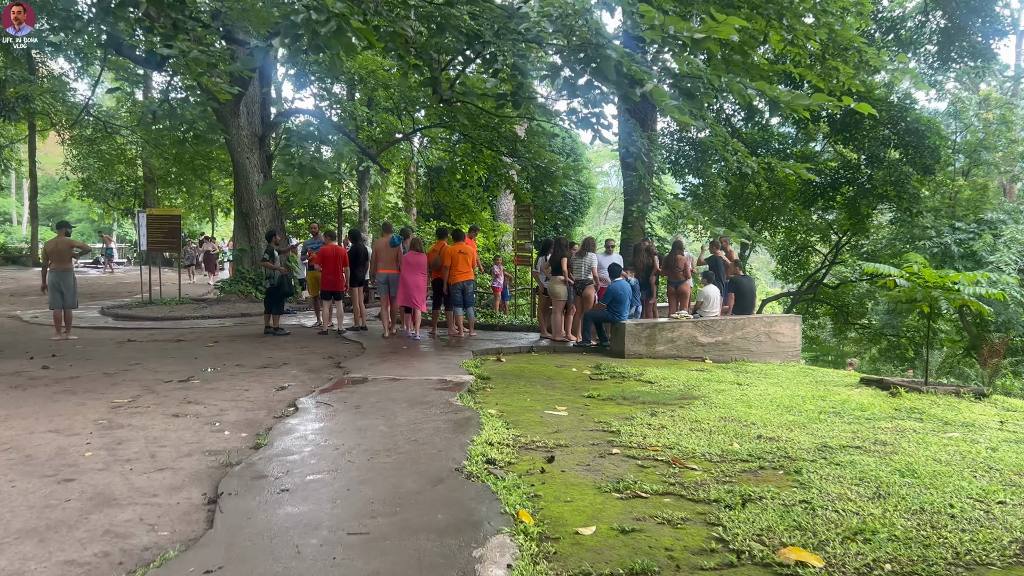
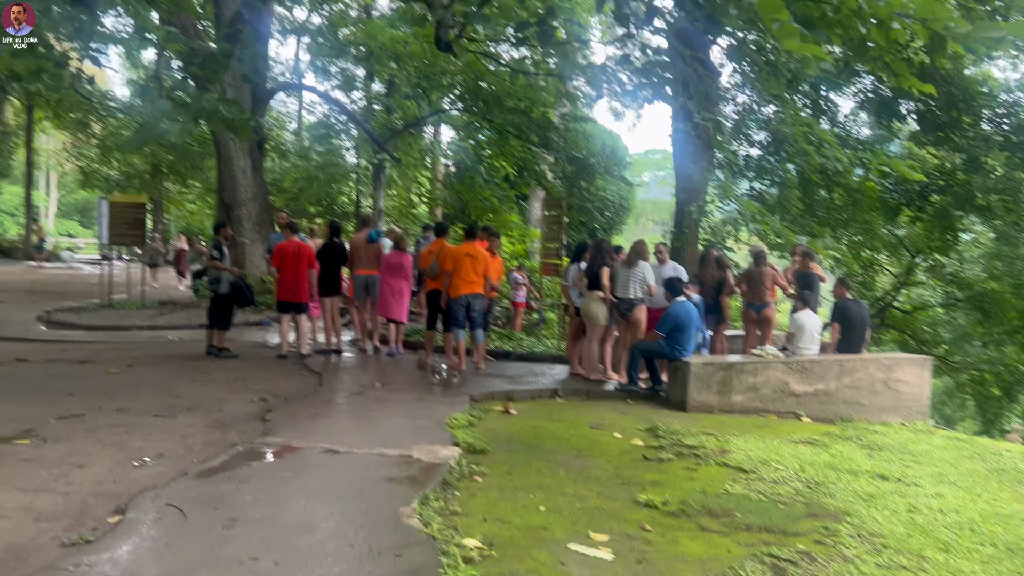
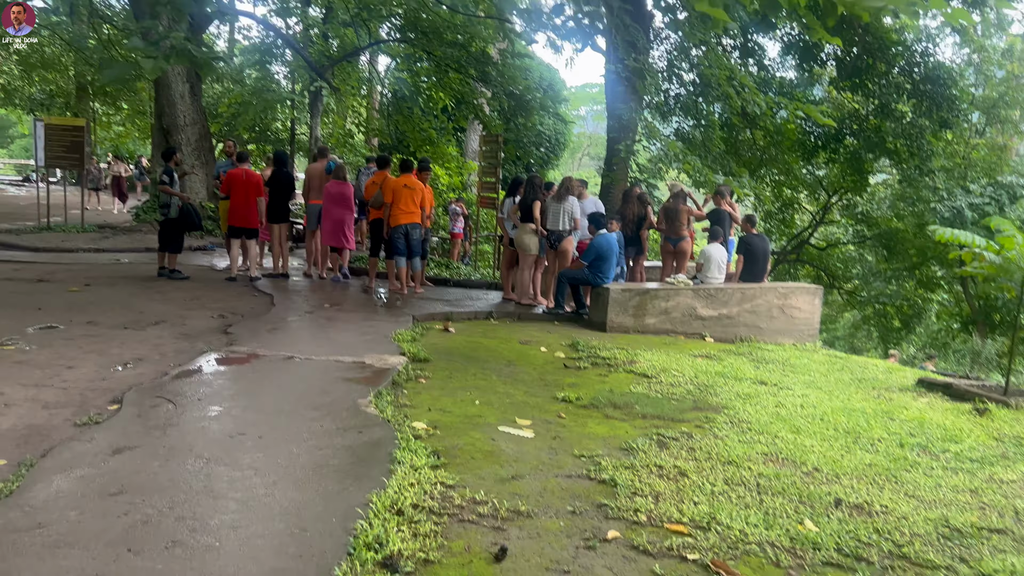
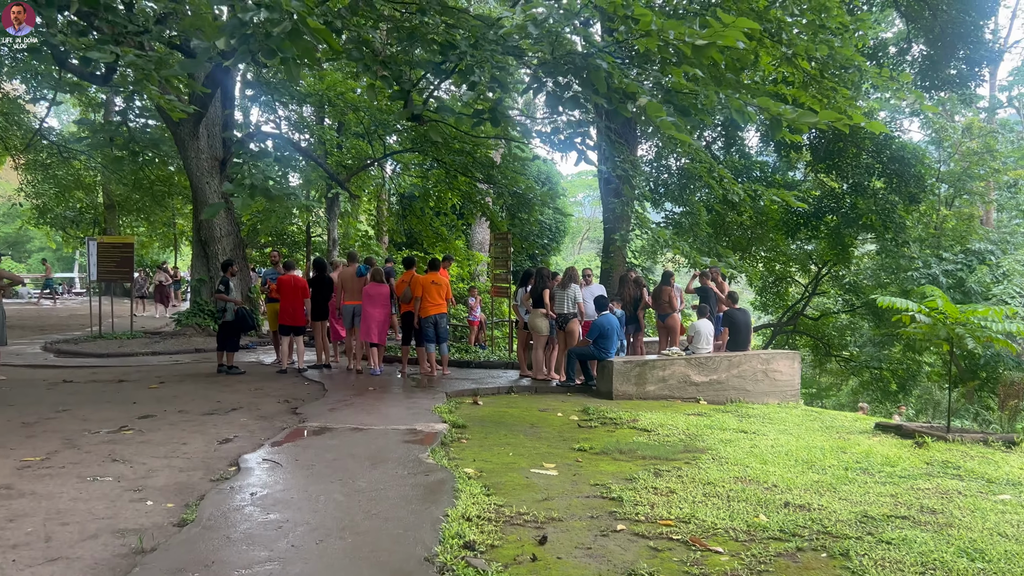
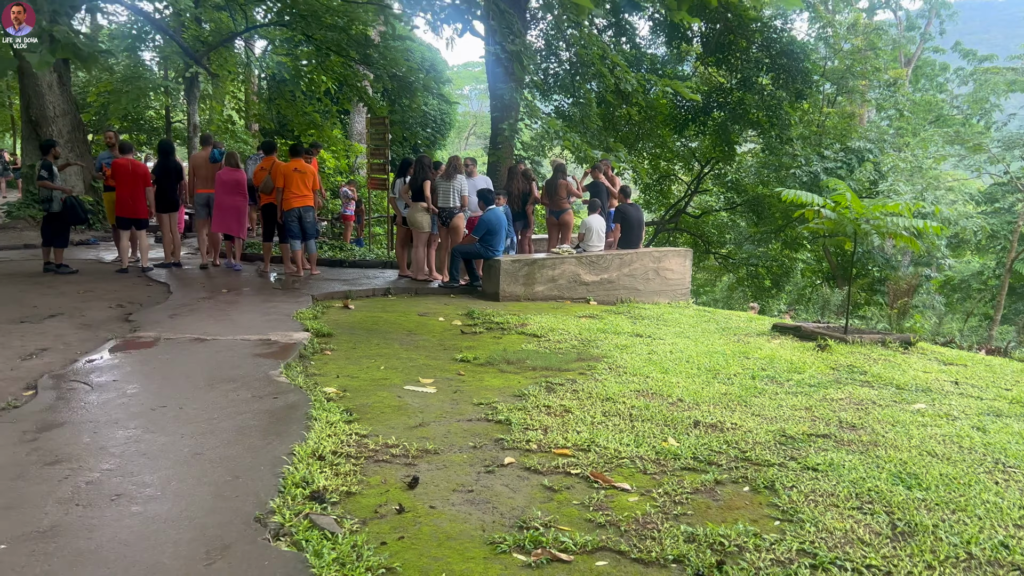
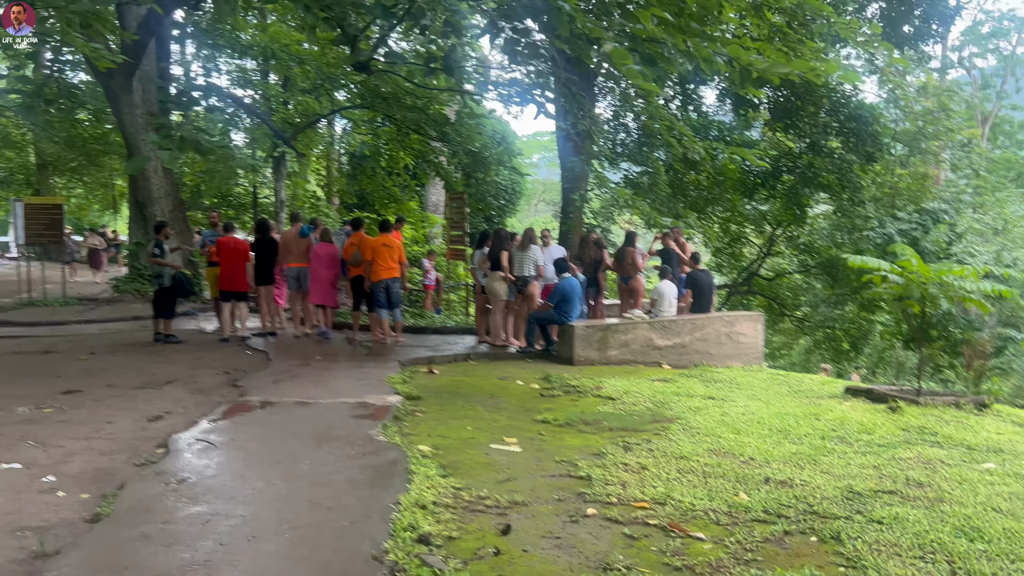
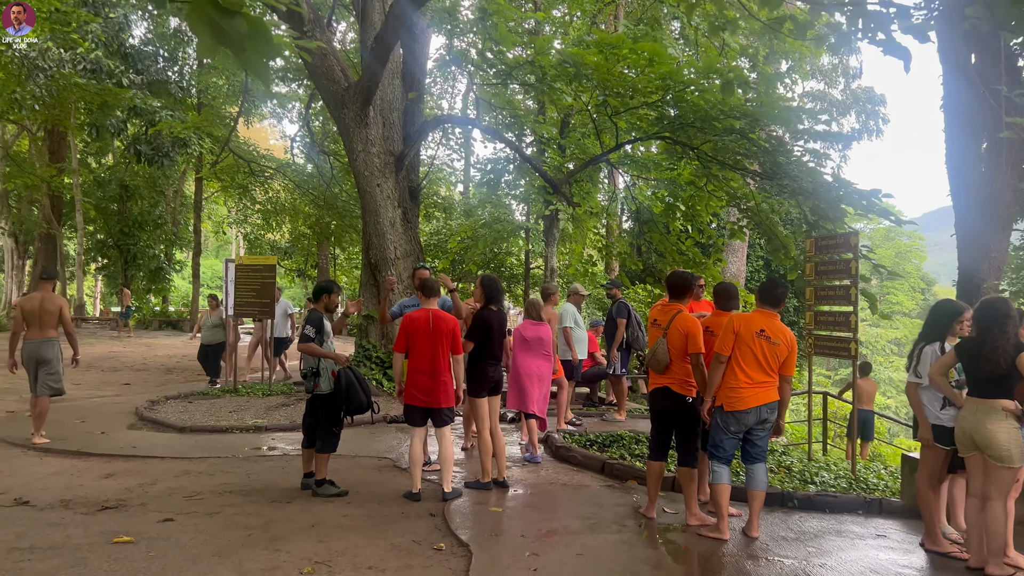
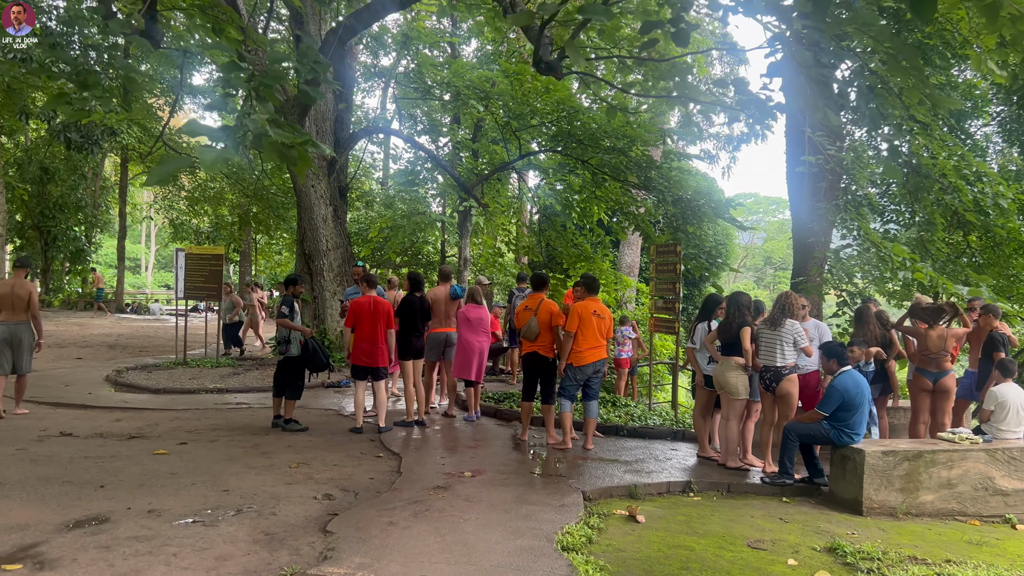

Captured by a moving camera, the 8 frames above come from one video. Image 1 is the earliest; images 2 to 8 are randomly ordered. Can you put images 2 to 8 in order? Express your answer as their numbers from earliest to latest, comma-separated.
4, 6, 5, 3, 2, 8, 7
